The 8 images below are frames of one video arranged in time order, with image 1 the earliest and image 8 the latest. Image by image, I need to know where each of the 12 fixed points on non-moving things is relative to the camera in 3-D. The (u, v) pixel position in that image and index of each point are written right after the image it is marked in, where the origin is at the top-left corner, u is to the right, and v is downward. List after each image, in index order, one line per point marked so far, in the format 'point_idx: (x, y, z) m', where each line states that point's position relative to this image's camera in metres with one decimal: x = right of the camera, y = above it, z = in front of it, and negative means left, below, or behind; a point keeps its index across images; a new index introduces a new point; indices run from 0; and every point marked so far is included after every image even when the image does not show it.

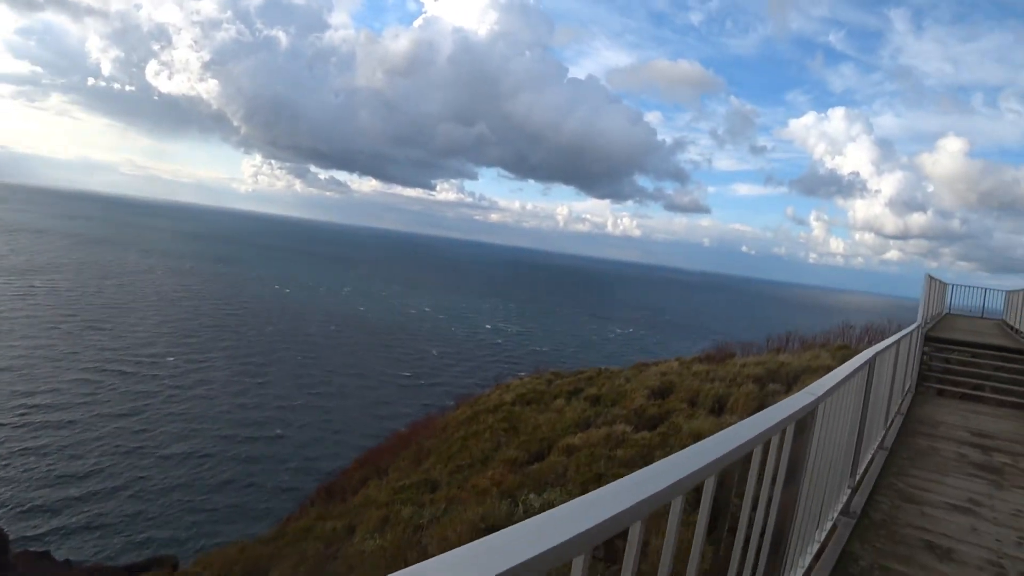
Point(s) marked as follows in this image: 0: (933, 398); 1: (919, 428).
0: (+5.2, -1.4, +7.8) m
1: (+4.1, -1.4, +6.3) m
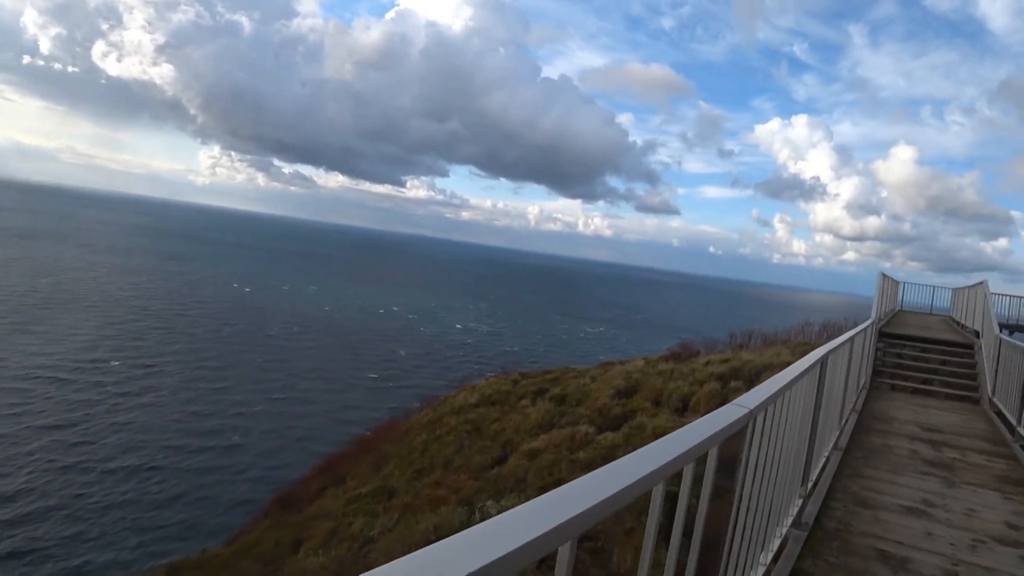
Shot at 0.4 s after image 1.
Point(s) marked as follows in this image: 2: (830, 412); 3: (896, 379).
0: (+4.7, -1.4, +7.8) m
1: (+3.6, -1.4, +6.2) m
2: (+2.6, -1.0, +5.0) m
3: (+5.4, -1.3, +8.6) m
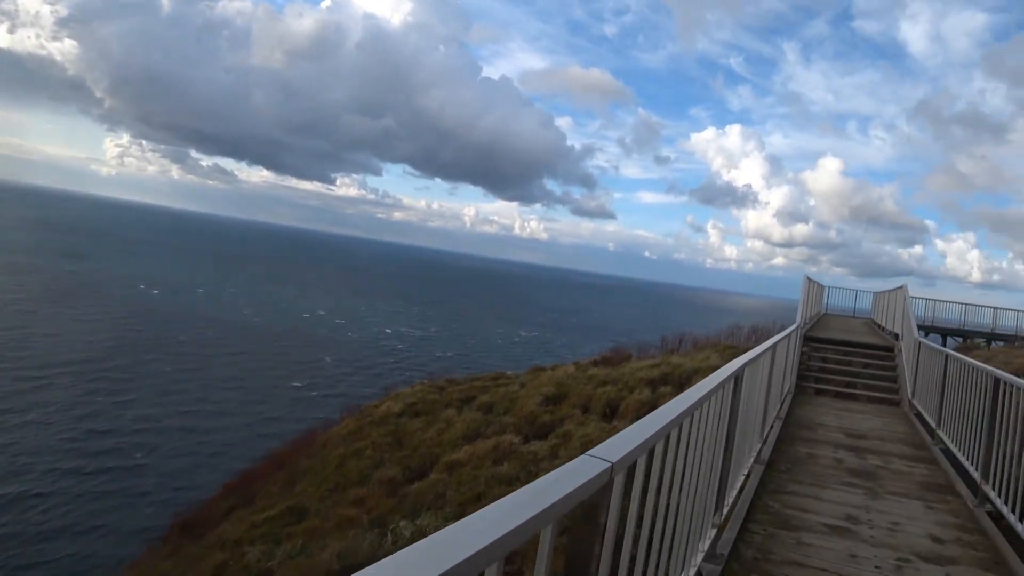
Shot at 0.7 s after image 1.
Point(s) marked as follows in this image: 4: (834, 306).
0: (+3.6, -1.4, +7.5) m
1: (+2.7, -1.4, +5.8) m
2: (+1.8, -1.0, +4.6) m
3: (+4.2, -1.3, +8.4) m
4: (+10.3, -0.6, +19.7) m
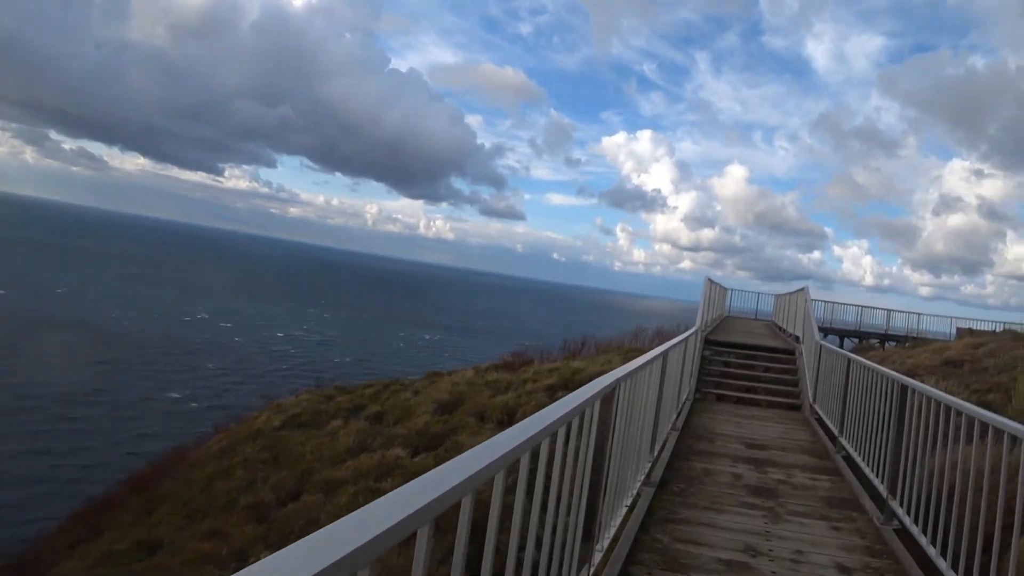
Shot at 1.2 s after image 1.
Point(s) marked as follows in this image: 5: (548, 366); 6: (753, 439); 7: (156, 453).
0: (+2.2, -1.3, +7.0) m
1: (+1.5, -1.3, +5.2) m
2: (+0.8, -1.0, +3.8) m
3: (+2.7, -1.3, +7.9) m
4: (+7.2, -0.7, +20.0) m
5: (+1.0, -2.5, +20.0) m
6: (+2.2, -1.4, +5.6) m
7: (-11.1, -5.1, +19.1) m
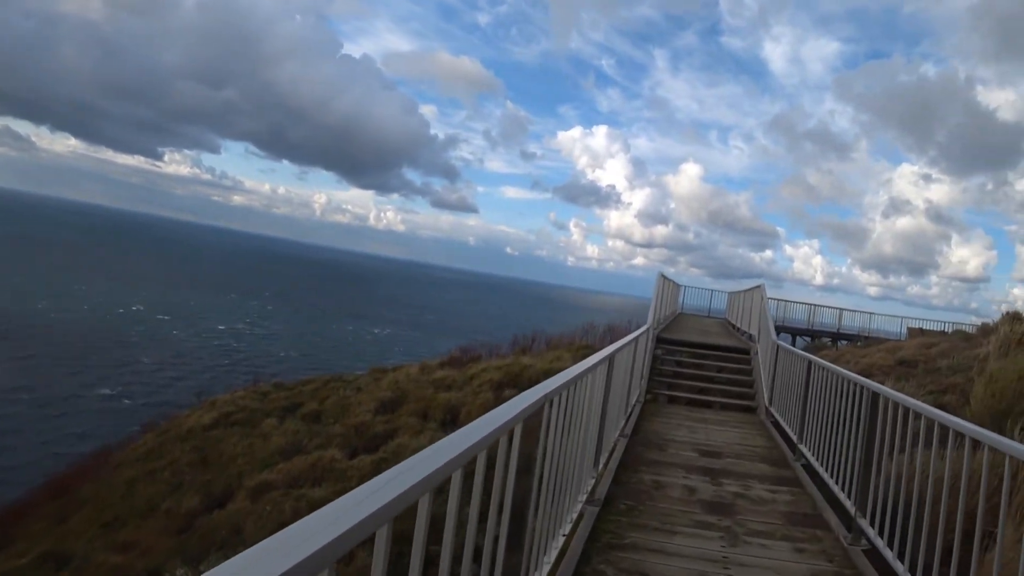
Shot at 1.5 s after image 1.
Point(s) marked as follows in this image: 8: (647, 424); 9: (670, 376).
0: (+1.6, -1.3, +6.6) m
1: (+1.0, -1.3, +4.7) m
2: (+0.3, -0.9, +3.3) m
3: (+2.0, -1.2, +7.5) m
4: (+5.7, -0.6, +19.8) m
5: (-0.6, -2.4, +19.5) m
6: (+1.6, -1.3, +5.2) m
7: (-12.6, -4.7, +17.8) m
8: (+1.2, -1.2, +5.6) m
9: (+2.0, -1.1, +7.8) m
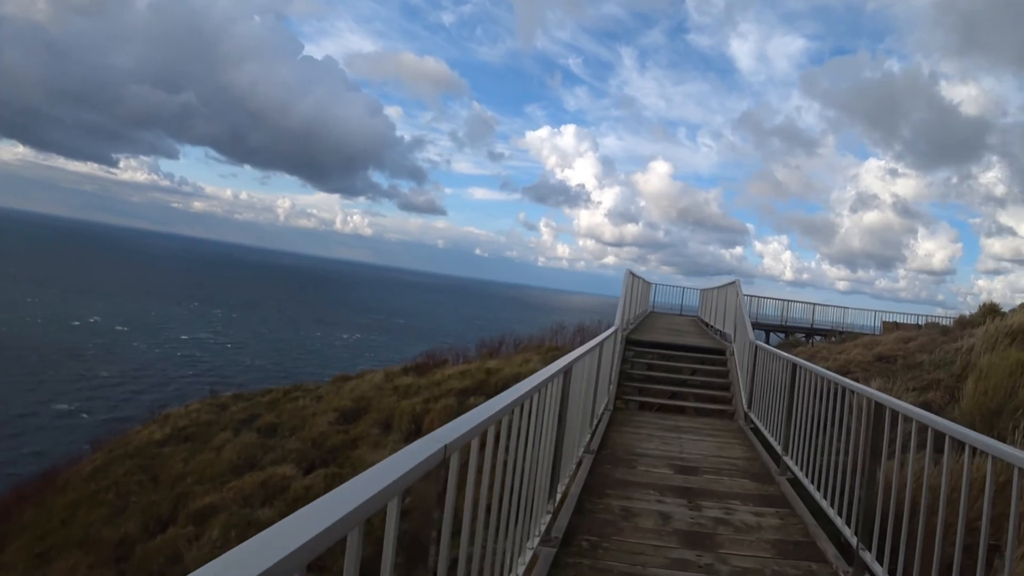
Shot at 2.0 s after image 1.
0: (+1.2, -1.2, +6.0) m
1: (+0.7, -1.2, +4.1) m
2: (0.0, -0.9, +2.7) m
3: (+1.5, -1.2, +7.0) m
4: (+4.7, -0.5, +19.5) m
5: (-1.5, -2.4, +18.8) m
6: (+1.3, -1.3, +4.6) m
7: (-13.3, -5.0, +16.6) m
8: (+0.8, -1.2, +5.0) m
9: (+1.5, -1.1, +7.3) m
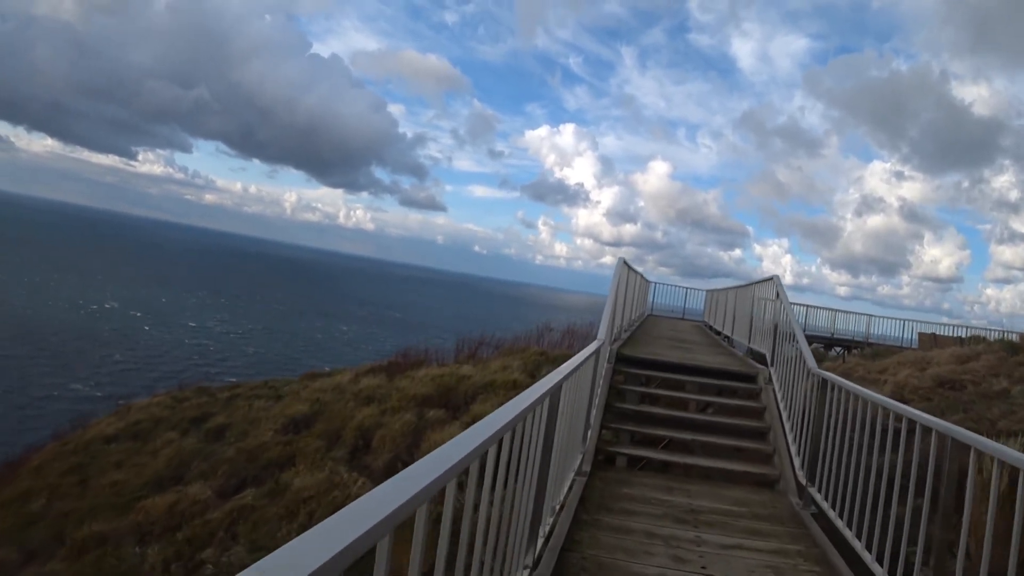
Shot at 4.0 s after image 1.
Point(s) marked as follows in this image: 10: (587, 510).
0: (+0.9, -1.2, +4.6) m
1: (+0.4, -1.2, +2.7) m
2: (-0.2, -0.8, +1.3) m
3: (+1.2, -1.2, +5.6) m
4: (+4.3, -0.5, +18.1) m
5: (-1.9, -2.3, +17.4) m
6: (+1.0, -1.3, +3.2) m
7: (-13.8, -4.6, +15.1) m
8: (+0.6, -1.2, +3.6) m
9: (+1.2, -1.1, +5.9) m
10: (+0.6, -1.2, +4.1) m
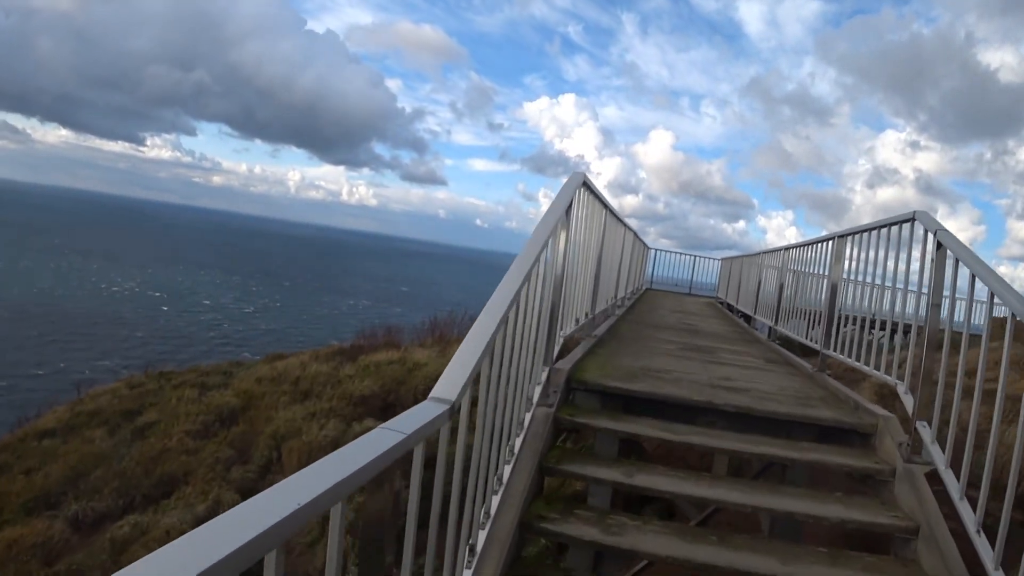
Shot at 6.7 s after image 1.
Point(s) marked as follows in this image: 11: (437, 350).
0: (+0.6, -1.0, +3.2) m
1: (+0.1, -1.1, +1.4) m
2: (-0.5, -0.8, -0.1) m
3: (+0.9, -0.9, +4.3) m
4: (+4.0, +0.2, +16.7) m
5: (-2.2, -1.5, +16.1) m
6: (+0.7, -1.1, +1.9) m
7: (-14.1, -3.8, +13.9) m
8: (+0.3, -1.0, +2.3) m
9: (+0.9, -0.8, +4.5) m
10: (+0.3, -1.0, +2.8) m
11: (-1.2, -1.3, +16.3) m
